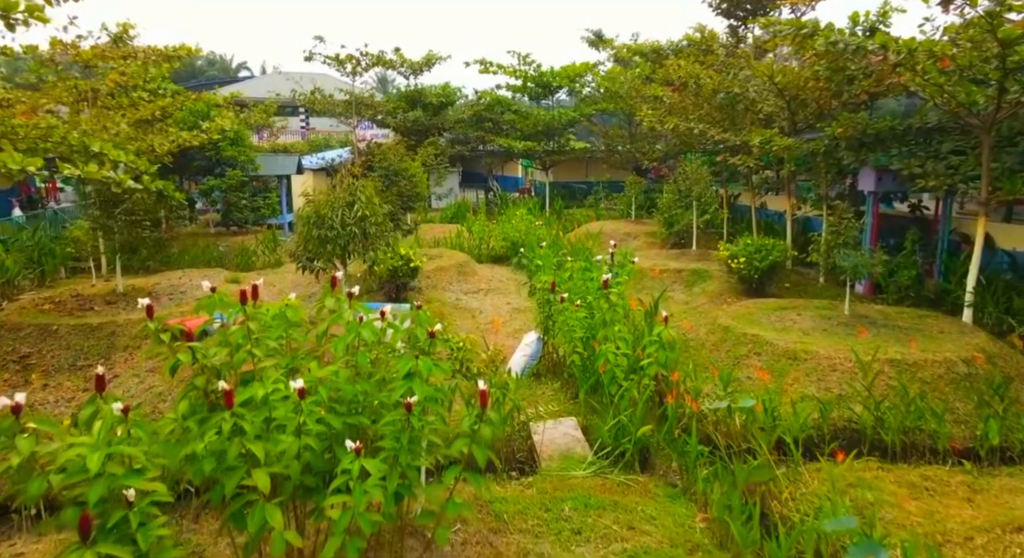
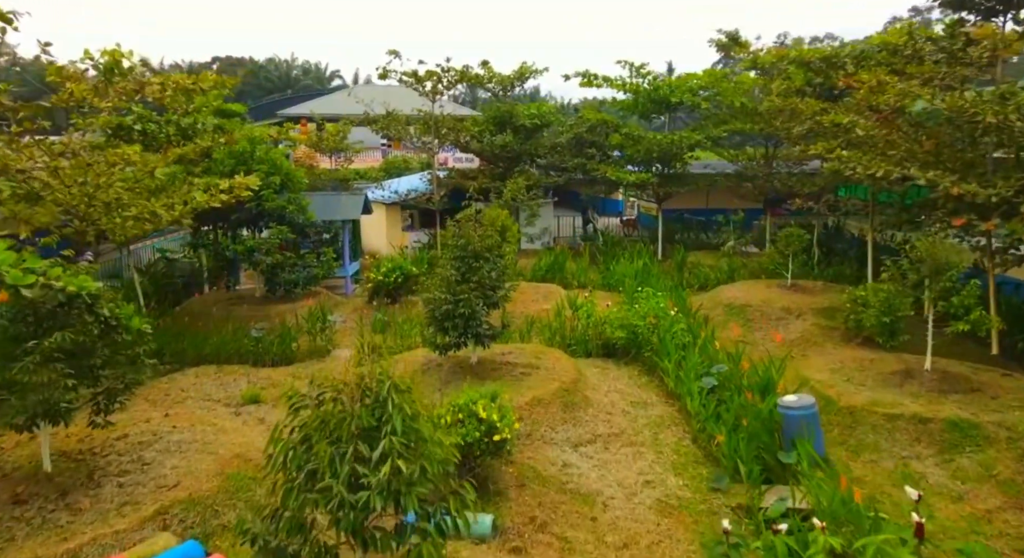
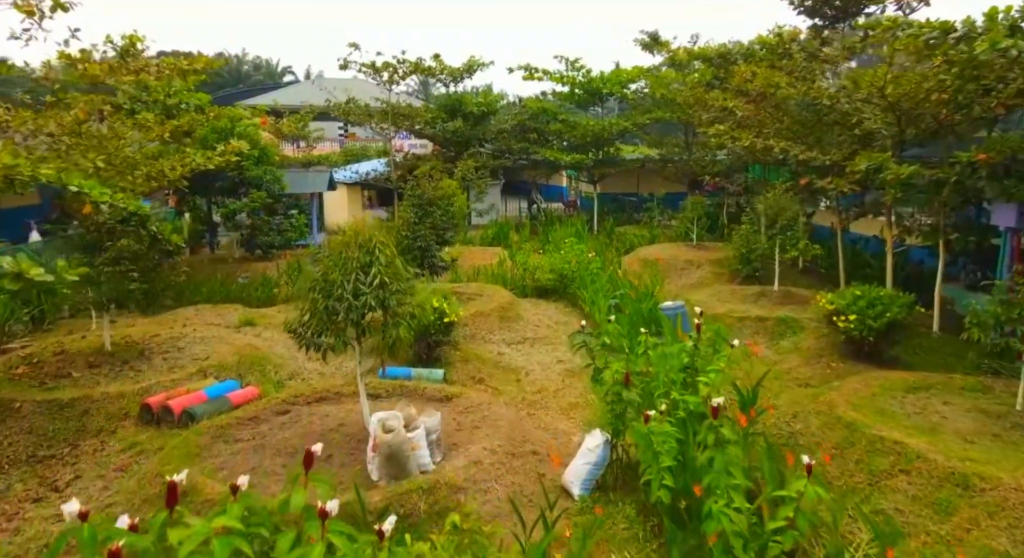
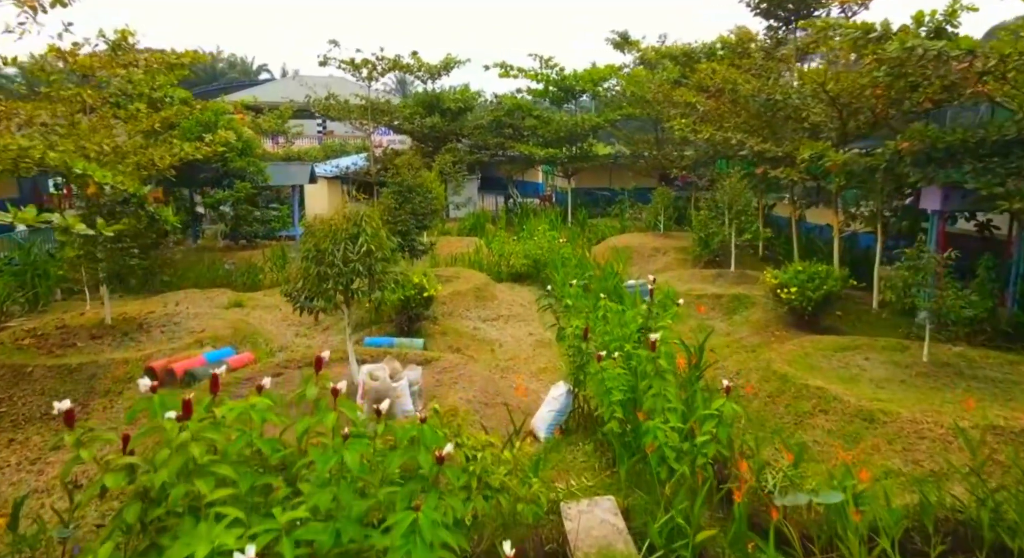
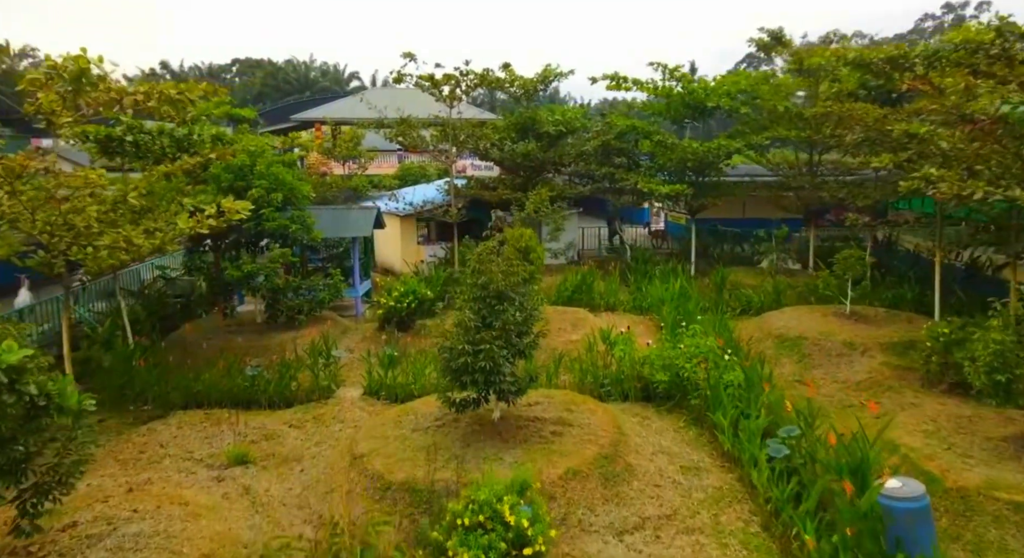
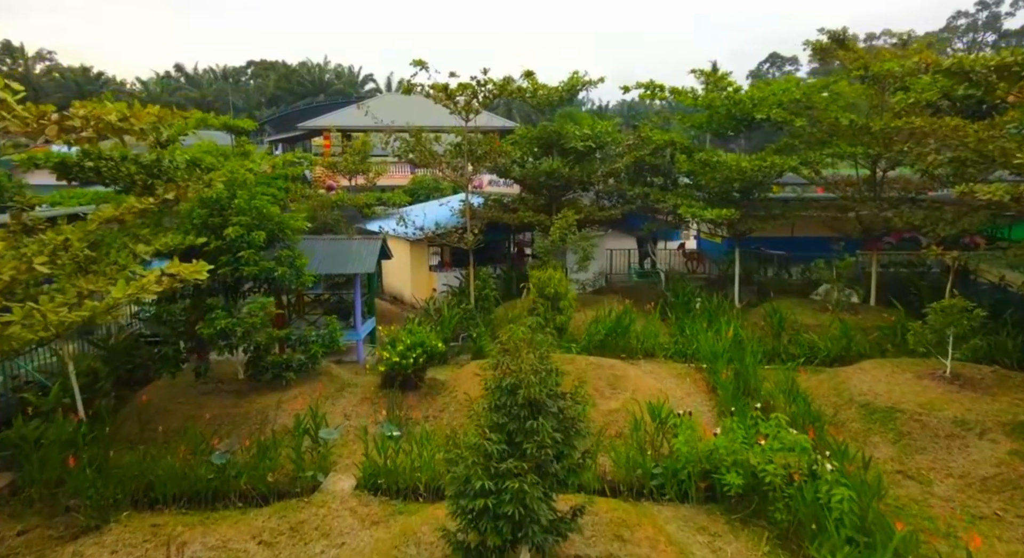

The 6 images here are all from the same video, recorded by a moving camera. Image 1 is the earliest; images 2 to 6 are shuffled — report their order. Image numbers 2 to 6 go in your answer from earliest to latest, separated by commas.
4, 3, 2, 5, 6
